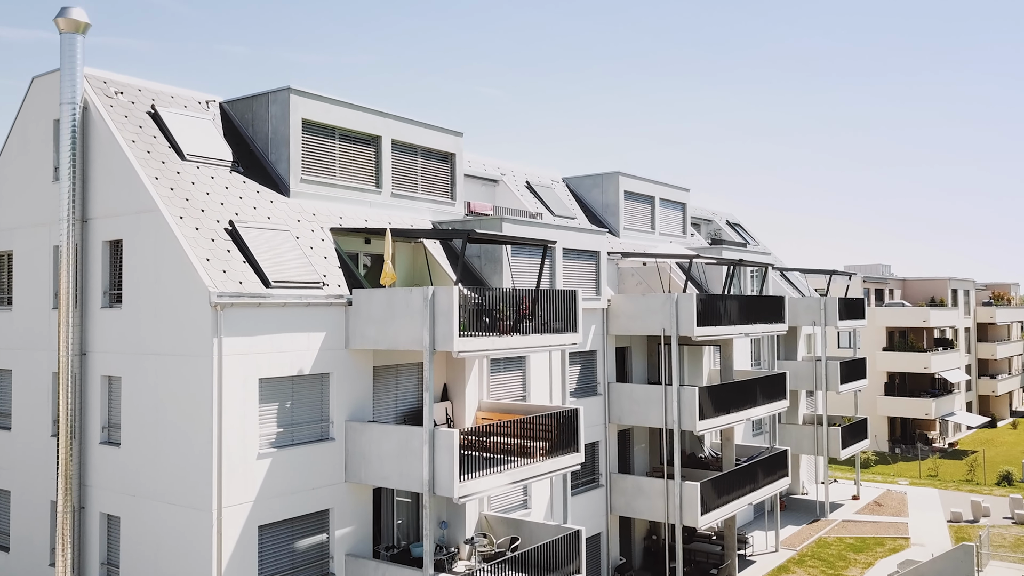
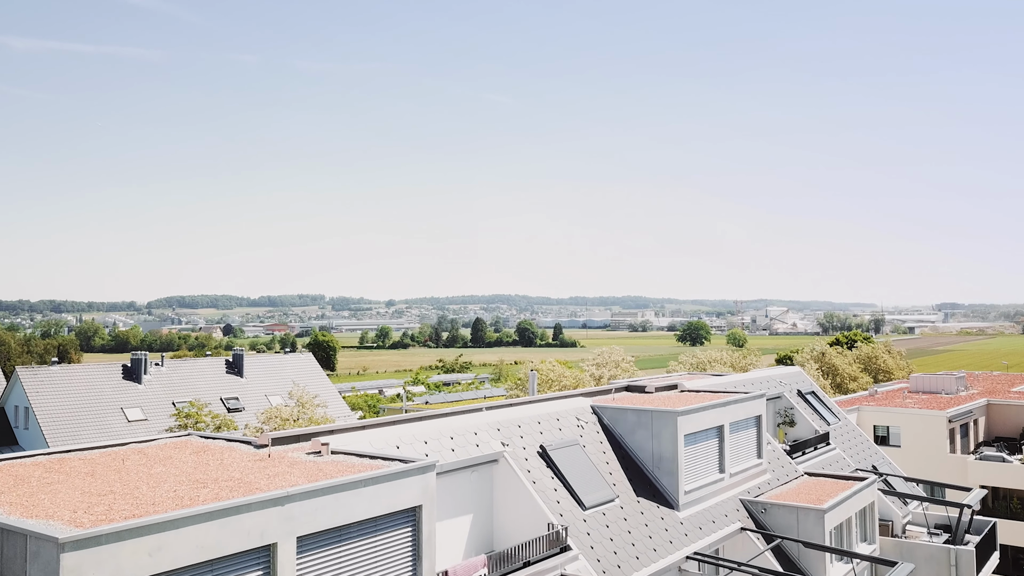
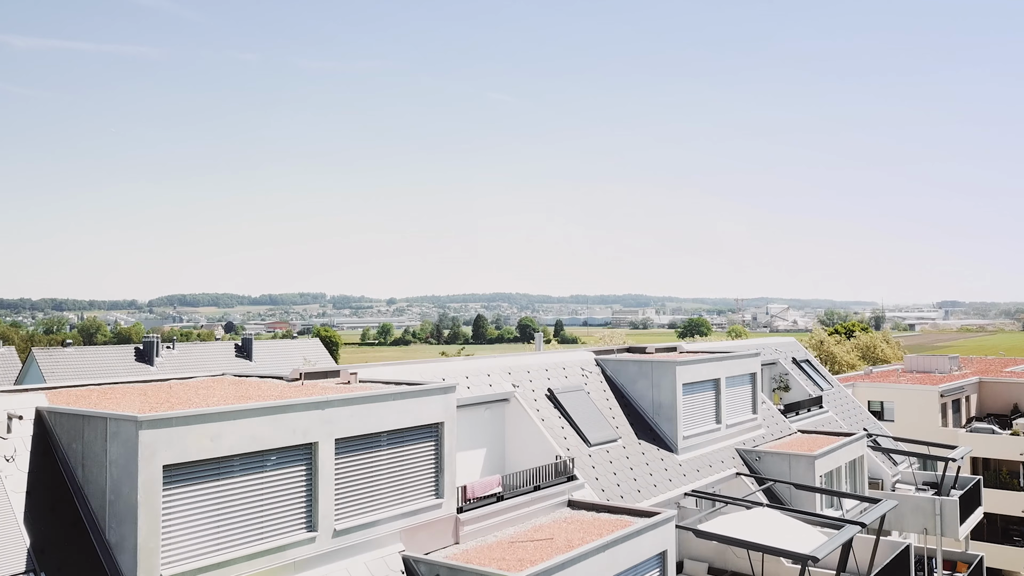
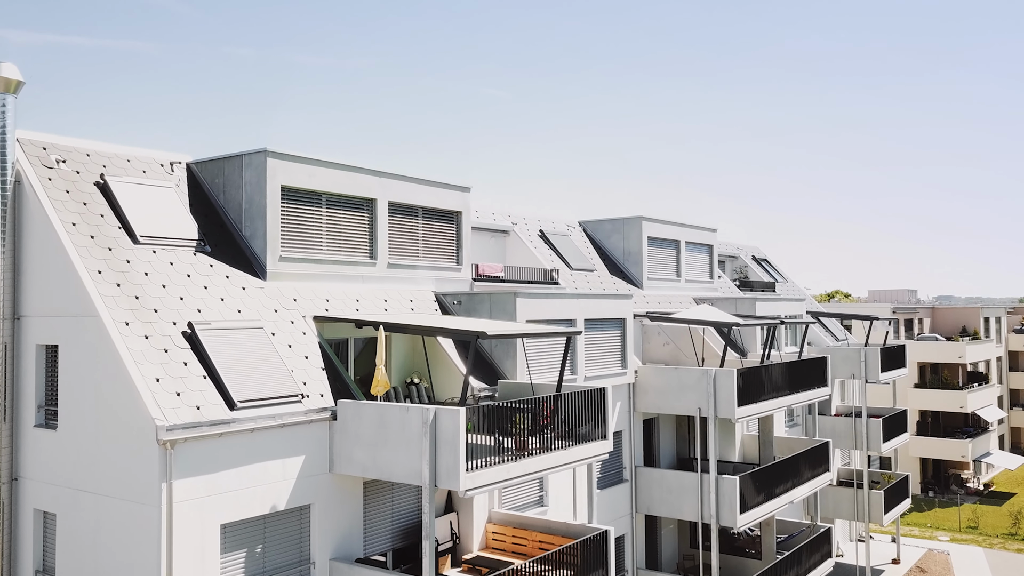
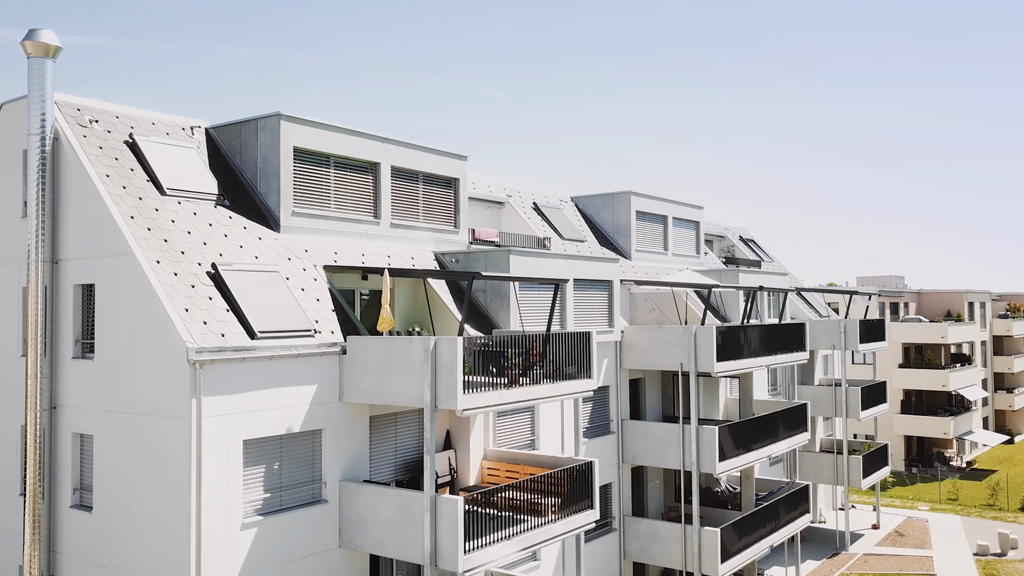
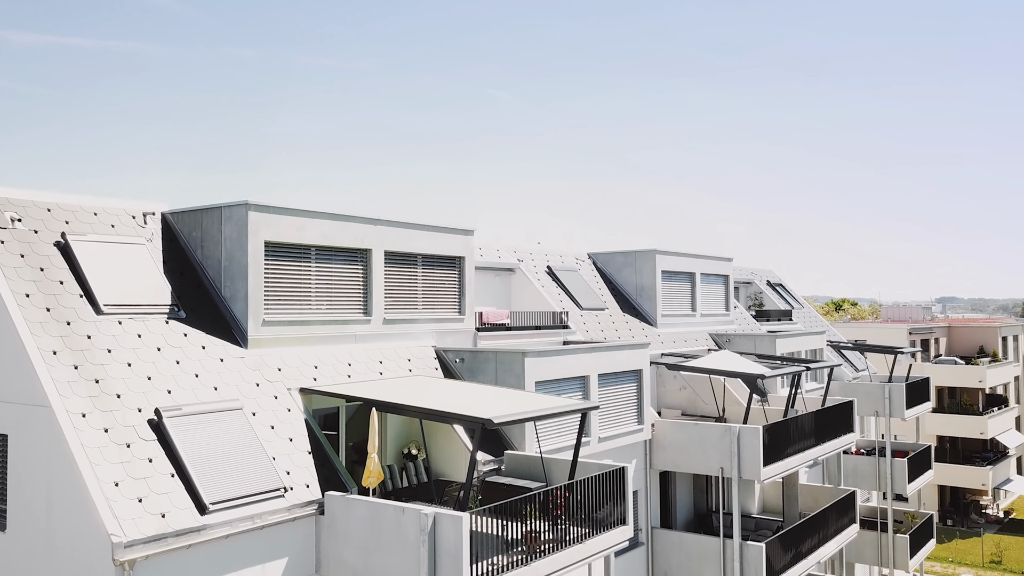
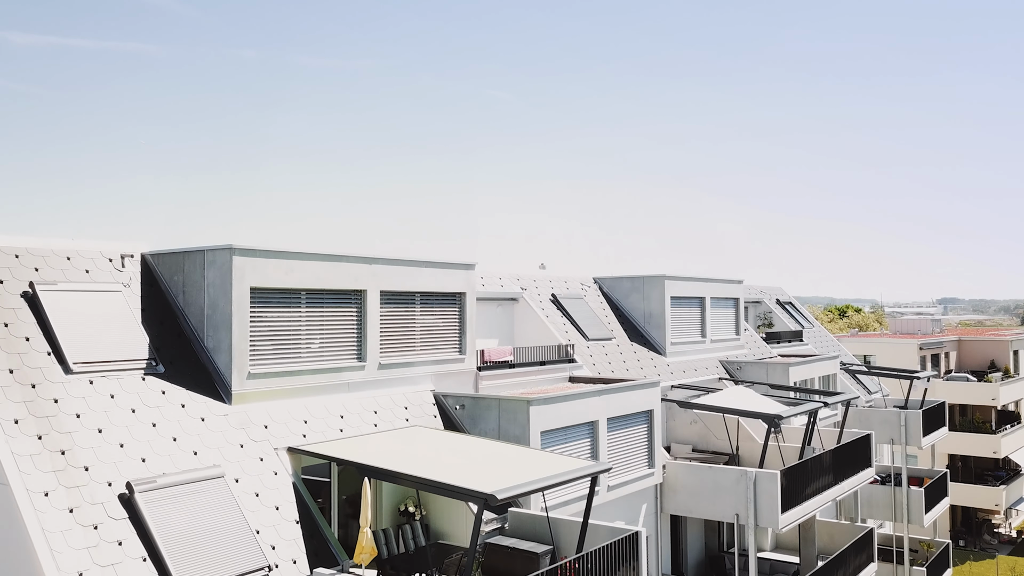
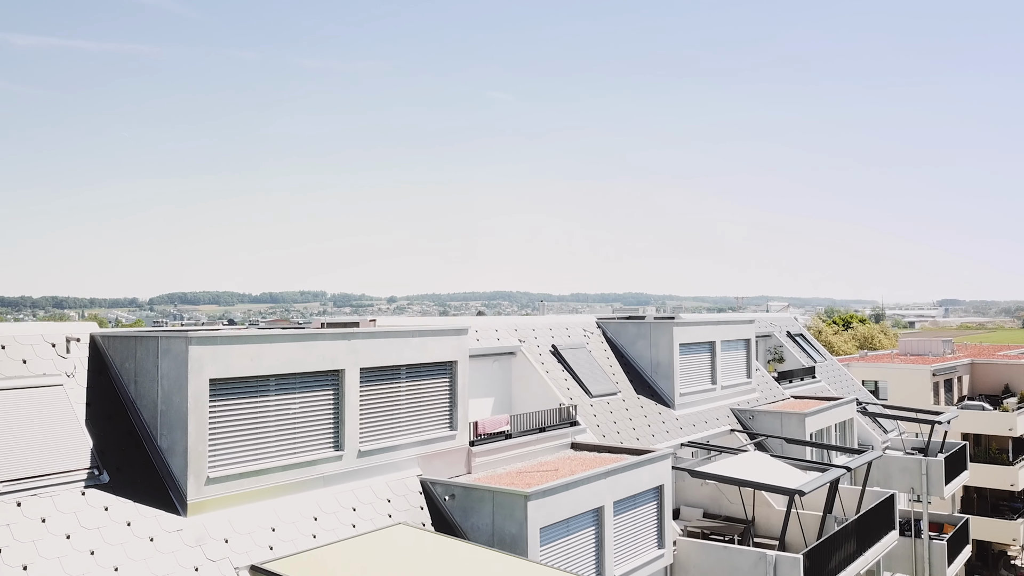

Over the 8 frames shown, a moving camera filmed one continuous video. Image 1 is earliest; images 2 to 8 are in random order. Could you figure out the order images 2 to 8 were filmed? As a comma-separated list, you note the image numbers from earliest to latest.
5, 4, 6, 7, 8, 3, 2
